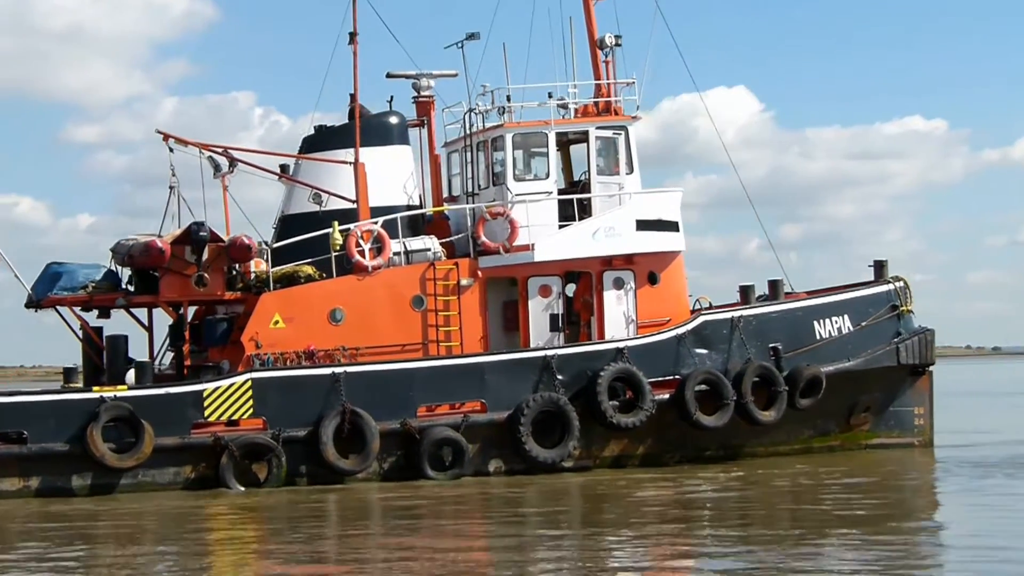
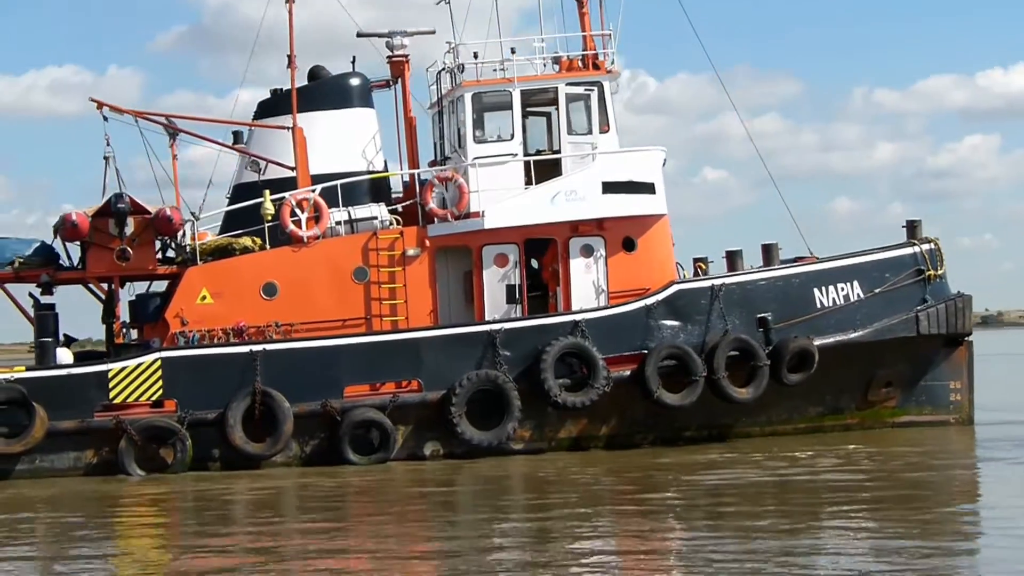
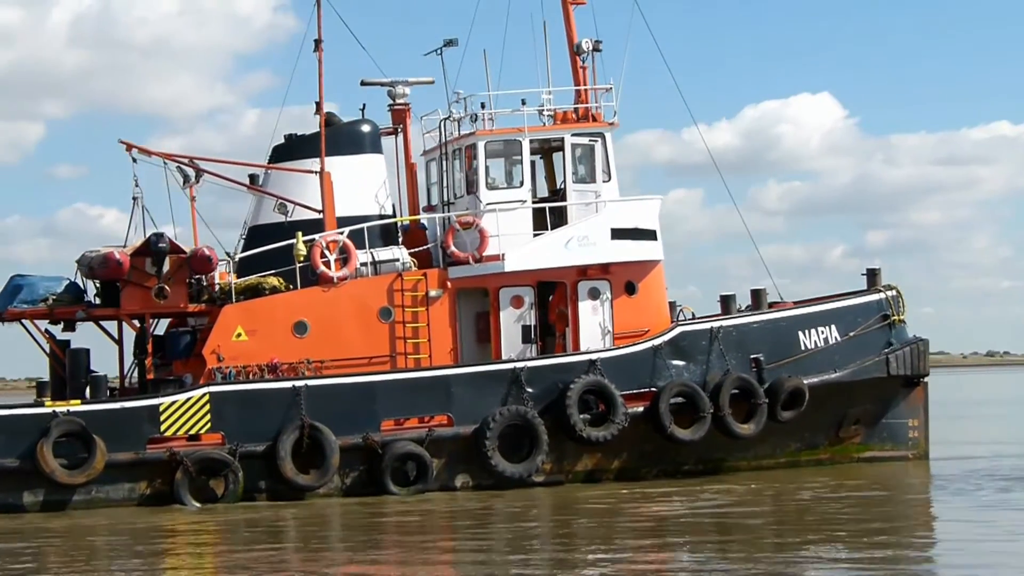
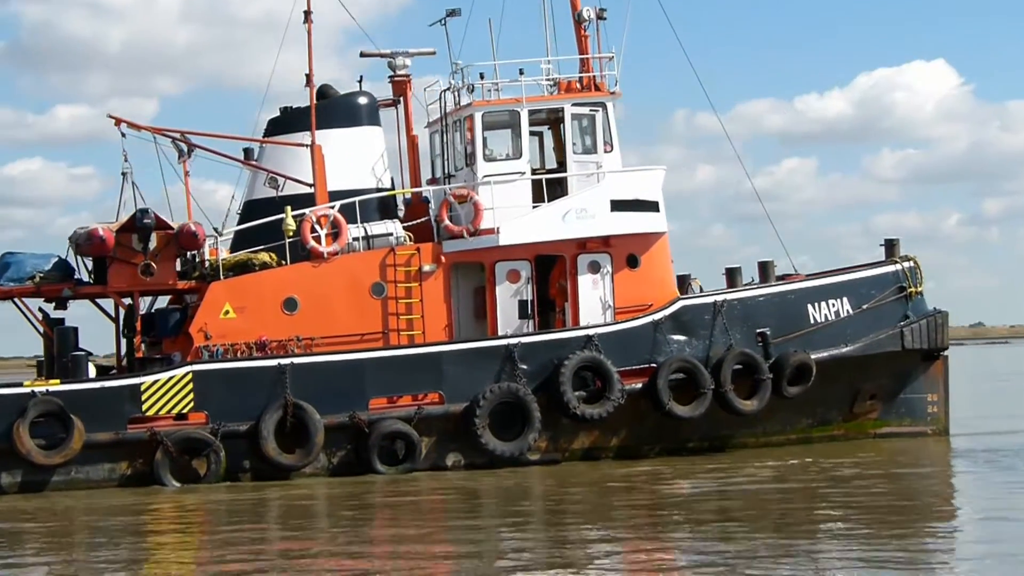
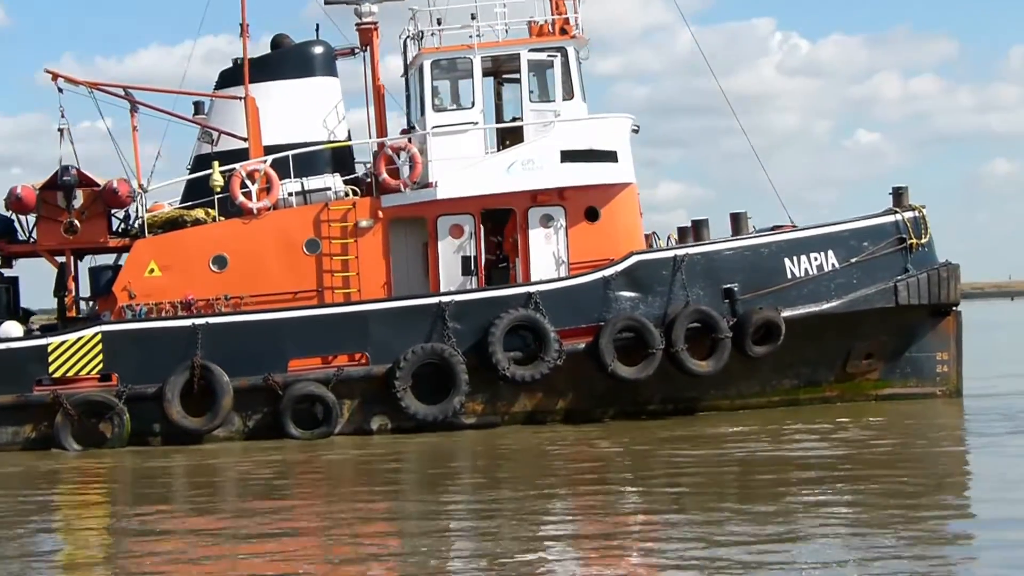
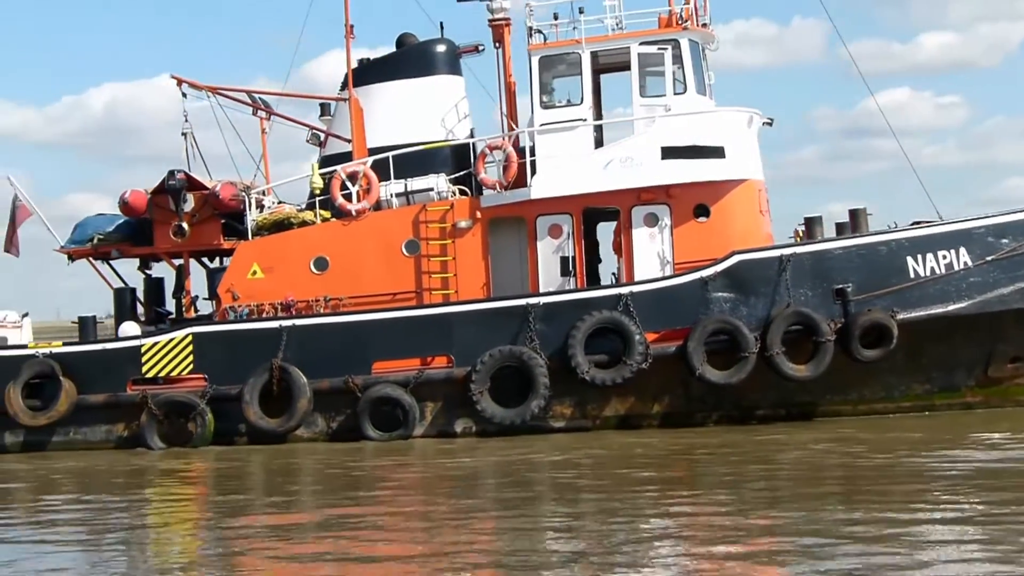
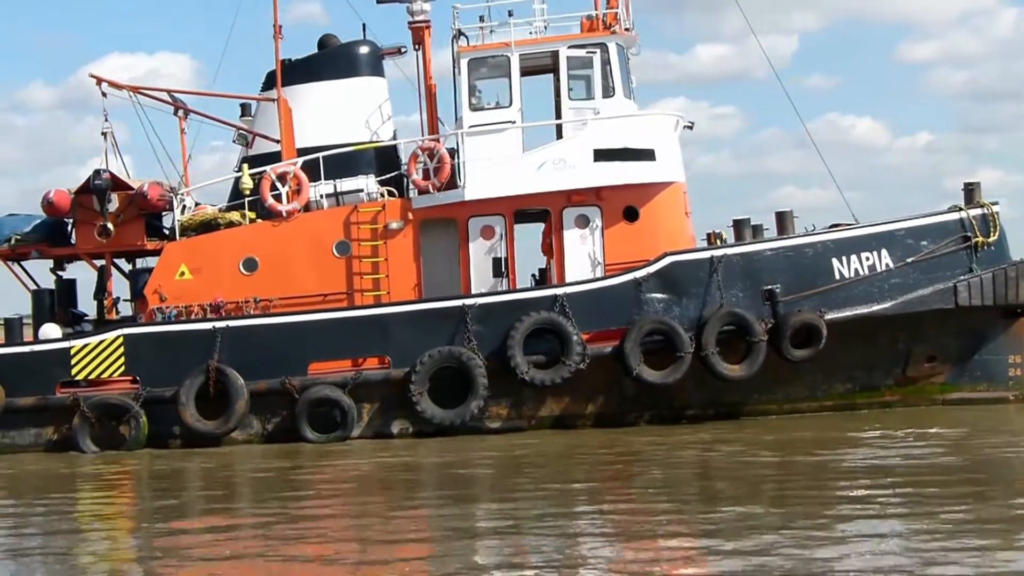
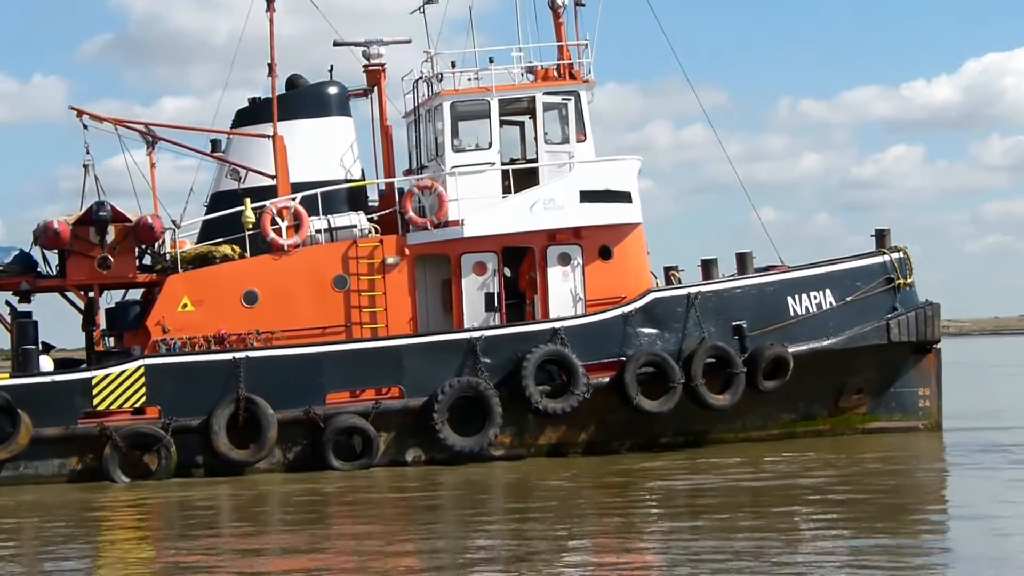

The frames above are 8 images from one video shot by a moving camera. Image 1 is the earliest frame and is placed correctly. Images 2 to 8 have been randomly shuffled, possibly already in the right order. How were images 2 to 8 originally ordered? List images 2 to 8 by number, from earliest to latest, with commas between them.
3, 4, 8, 2, 5, 7, 6
